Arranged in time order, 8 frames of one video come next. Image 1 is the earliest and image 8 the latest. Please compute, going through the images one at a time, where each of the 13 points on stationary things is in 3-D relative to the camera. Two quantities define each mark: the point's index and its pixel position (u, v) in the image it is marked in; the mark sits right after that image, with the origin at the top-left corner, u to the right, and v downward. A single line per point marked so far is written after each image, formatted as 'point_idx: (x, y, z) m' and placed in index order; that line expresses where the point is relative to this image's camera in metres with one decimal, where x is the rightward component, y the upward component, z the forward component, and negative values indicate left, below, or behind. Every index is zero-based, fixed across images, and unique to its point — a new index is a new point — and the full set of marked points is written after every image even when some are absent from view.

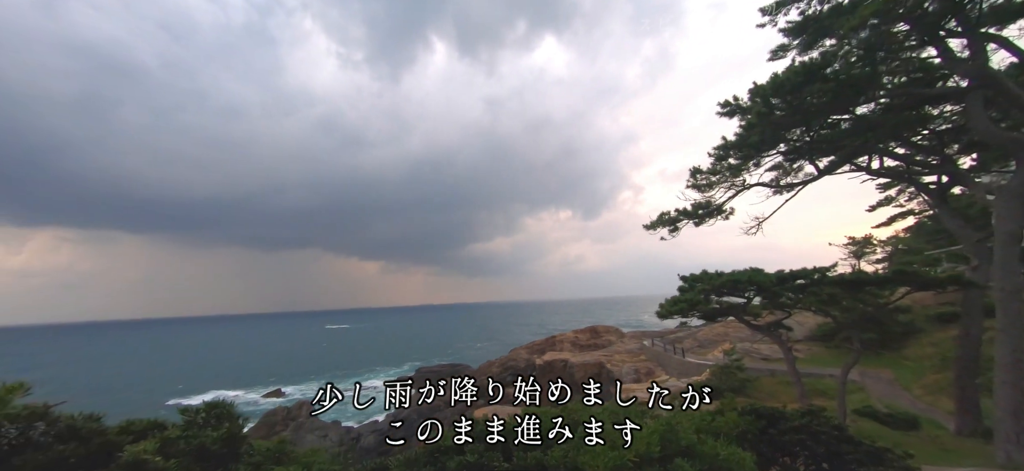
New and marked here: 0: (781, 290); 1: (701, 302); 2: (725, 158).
0: (+6.9, -1.4, +11.4) m
1: (+4.9, -1.7, +11.7) m
2: (+4.8, +1.8, +9.8) m
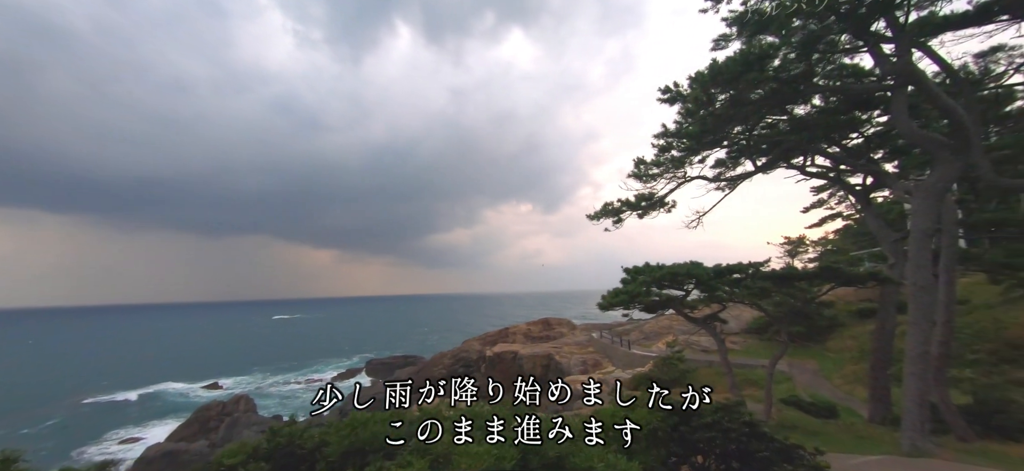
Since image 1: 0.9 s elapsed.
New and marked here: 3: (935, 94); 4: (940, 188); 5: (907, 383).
0: (+5.3, -1.3, +11.6) m
1: (+3.4, -1.5, +11.7) m
2: (+3.5, +2.0, +9.8) m
3: (+6.4, +2.5, +6.7) m
4: (+7.2, +0.9, +7.4) m
5: (+6.0, -2.3, +6.7) m
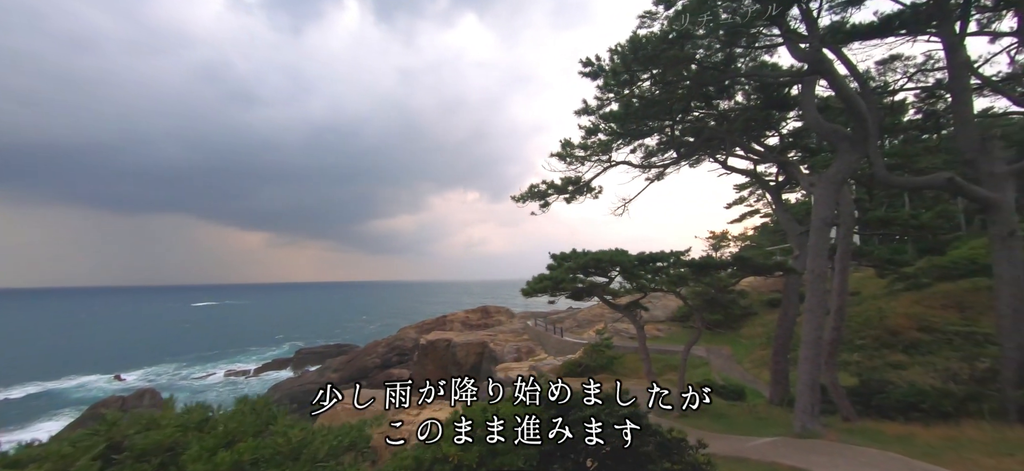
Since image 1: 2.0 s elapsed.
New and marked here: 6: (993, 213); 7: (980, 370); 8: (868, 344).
0: (+3.3, -0.9, +11.7) m
1: (+1.4, -1.2, +11.6) m
2: (+1.8, +2.3, +9.6) m
3: (+5.1, +2.6, +6.9) m
4: (+5.8, +1.0, +7.8) m
5: (+4.5, -2.1, +7.0) m
6: (+9.0, +0.5, +8.3) m
7: (+9.6, -2.8, +9.1) m
8: (+12.5, -3.8, +15.2) m
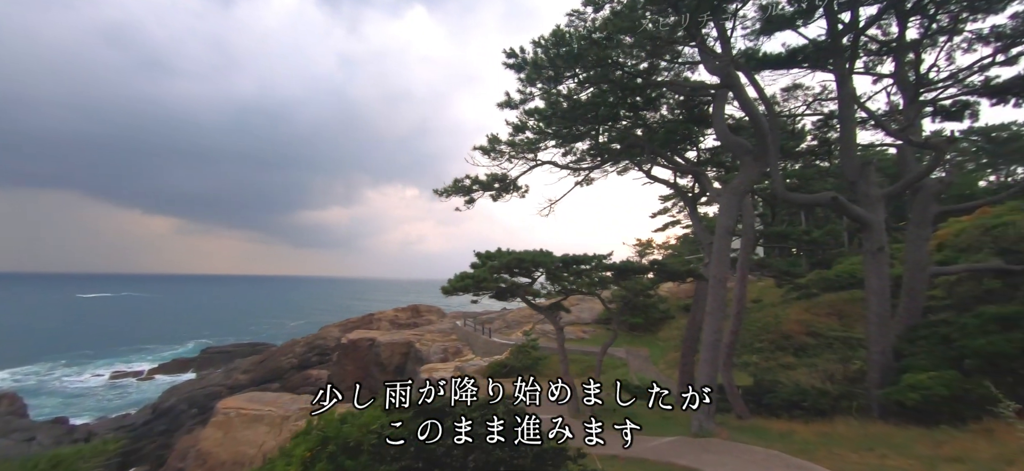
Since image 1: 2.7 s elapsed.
0: (+1.3, -1.0, +11.9) m
1: (-0.6, -1.2, +11.4) m
2: (+0.2, +2.3, +9.5) m
3: (+3.9, +2.4, +7.3) m
4: (+4.4, +0.8, +8.3) m
5: (+3.1, -2.2, +7.3) m
6: (+7.5, +0.1, +9.2) m
7: (+7.8, -3.1, +10.1) m
8: (+9.7, -4.2, +16.6) m
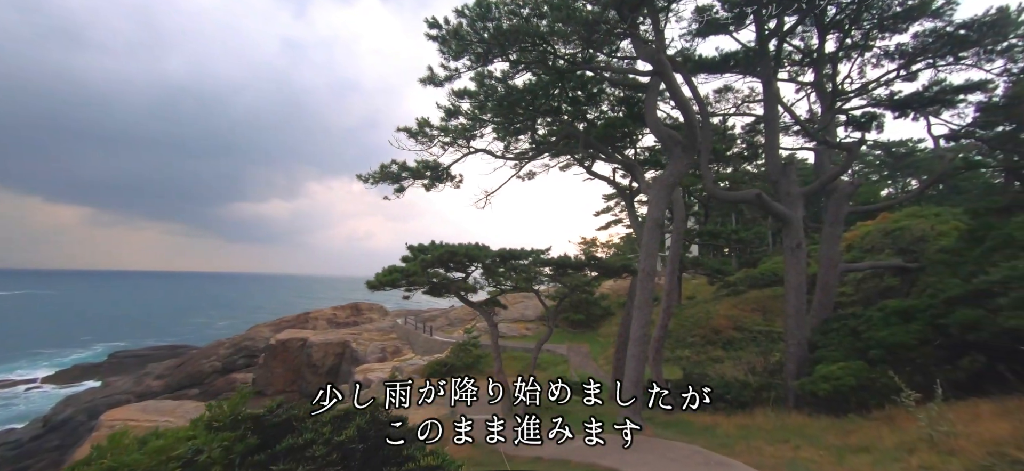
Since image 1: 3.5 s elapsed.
0: (-0.4, -0.8, +11.5) m
1: (-2.3, -1.0, +10.8) m
2: (-1.1, +2.5, +9.0) m
3: (+2.7, +2.5, +7.3) m
4: (+3.1, +0.9, +8.3) m
5: (+1.9, -2.1, +7.2) m
6: (+6.0, +0.2, +9.6) m
7: (+6.2, -3.1, +10.5) m
8: (+7.3, -4.2, +17.2) m
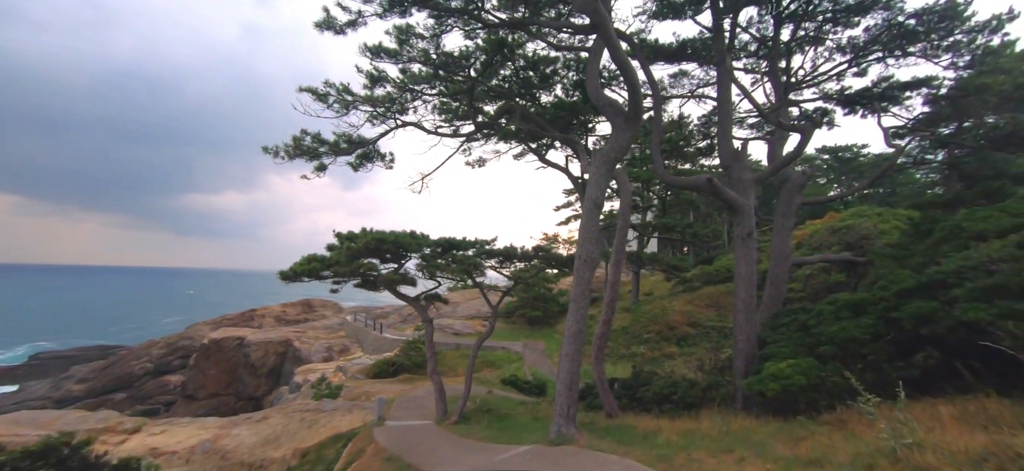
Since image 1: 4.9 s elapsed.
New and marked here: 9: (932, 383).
0: (-1.9, -0.5, +10.5) m
1: (-3.7, -0.6, +9.7) m
2: (-2.4, +2.8, +7.9) m
3: (+1.6, +2.8, +6.5) m
4: (+1.9, +1.1, +7.6) m
5: (+0.7, -1.9, +6.4) m
6: (+4.7, +0.4, +9.1) m
7: (+4.8, -2.8, +10.0) m
8: (+5.3, -3.9, +16.8) m
9: (+5.9, -2.1, +6.2) m
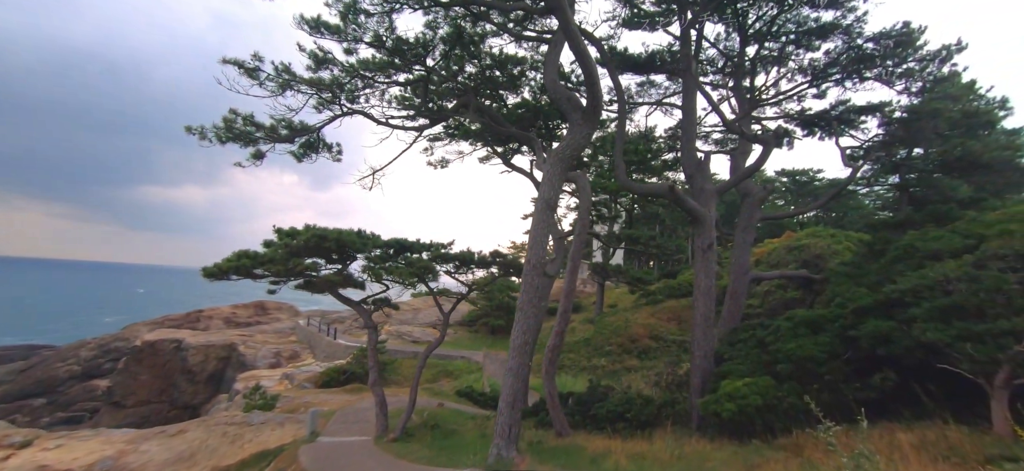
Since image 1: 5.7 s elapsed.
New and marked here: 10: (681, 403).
0: (-2.9, -0.5, +9.8) m
1: (-4.7, -0.6, +8.8) m
2: (-3.1, +2.8, +7.3) m
3: (+1.0, +2.7, +6.1) m
4: (+1.1, +1.0, +7.2) m
5: (-0.1, -1.9, +5.8) m
6: (+3.8, +0.2, +8.8) m
7: (+3.7, -3.1, +9.7) m
8: (+3.7, -4.3, +16.5) m
9: (+5.1, -2.3, +5.9) m
10: (+3.2, -3.1, +8.2) m
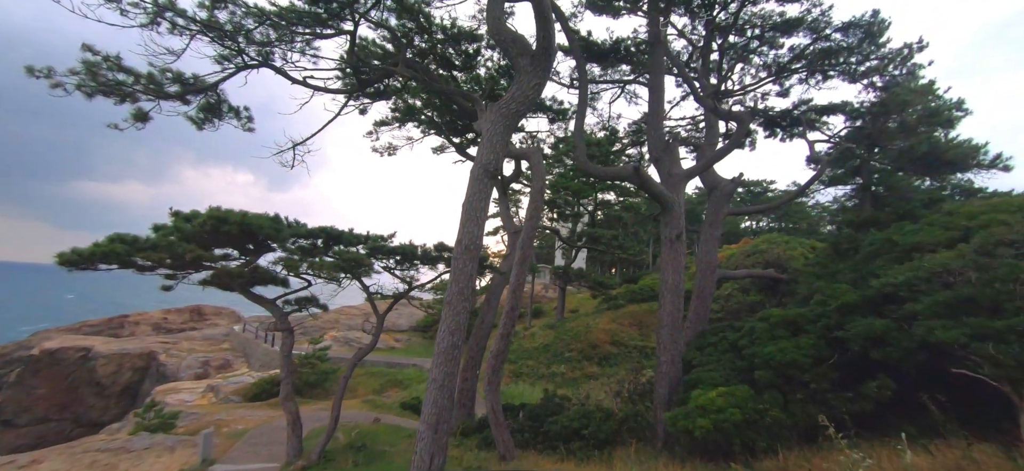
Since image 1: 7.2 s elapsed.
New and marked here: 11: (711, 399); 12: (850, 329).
0: (-4.0, -0.3, +8.3) m
1: (-5.6, -0.3, +7.2) m
2: (-3.9, +3.1, +5.9) m
3: (+0.3, +2.9, +5.0) m
4: (+0.3, +1.3, +6.1) m
5: (-0.8, -1.6, +4.6) m
6: (+2.8, +0.3, +7.9) m
7: (+2.6, -3.0, +8.8) m
8: (+2.0, -4.3, +15.4) m
9: (+4.3, -2.1, +5.1) m
10: (+2.2, -3.0, +7.2) m
11: (+2.4, -1.9, +5.3) m
12: (+4.0, -1.1, +5.2) m
